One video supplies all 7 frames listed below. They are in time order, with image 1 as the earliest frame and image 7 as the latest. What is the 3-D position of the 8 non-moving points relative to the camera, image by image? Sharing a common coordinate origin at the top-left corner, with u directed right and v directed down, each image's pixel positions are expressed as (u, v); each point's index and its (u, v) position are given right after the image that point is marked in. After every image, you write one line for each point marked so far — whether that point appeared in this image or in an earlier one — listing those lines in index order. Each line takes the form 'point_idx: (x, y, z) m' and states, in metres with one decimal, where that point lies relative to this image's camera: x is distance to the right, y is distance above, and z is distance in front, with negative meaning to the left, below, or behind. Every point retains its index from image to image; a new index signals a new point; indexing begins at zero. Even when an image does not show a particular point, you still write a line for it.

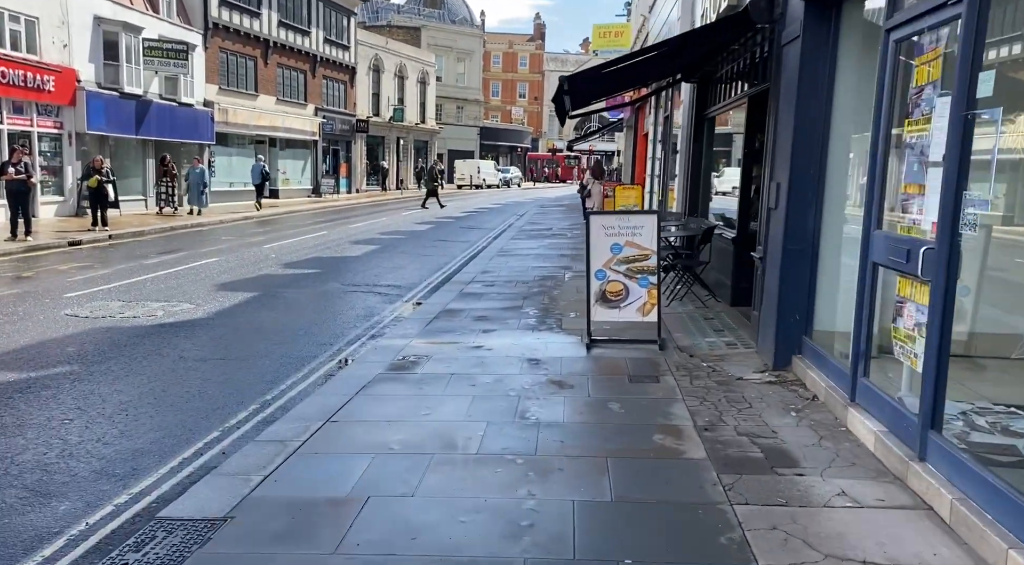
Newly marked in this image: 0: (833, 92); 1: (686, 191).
0: (+2.5, +1.4, +6.6) m
1: (+2.8, +1.5, +14.0) m
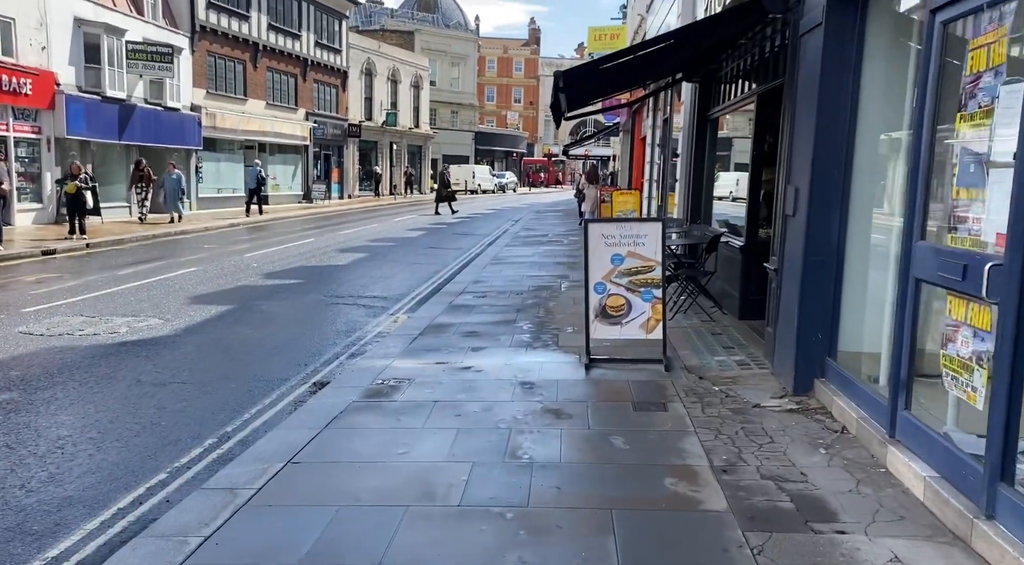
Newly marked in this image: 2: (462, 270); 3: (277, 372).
0: (+2.4, +1.3, +5.9) m
1: (+2.7, +1.3, +13.3) m
2: (-0.9, +0.2, +15.4) m
3: (-2.1, -0.8, +7.7) m
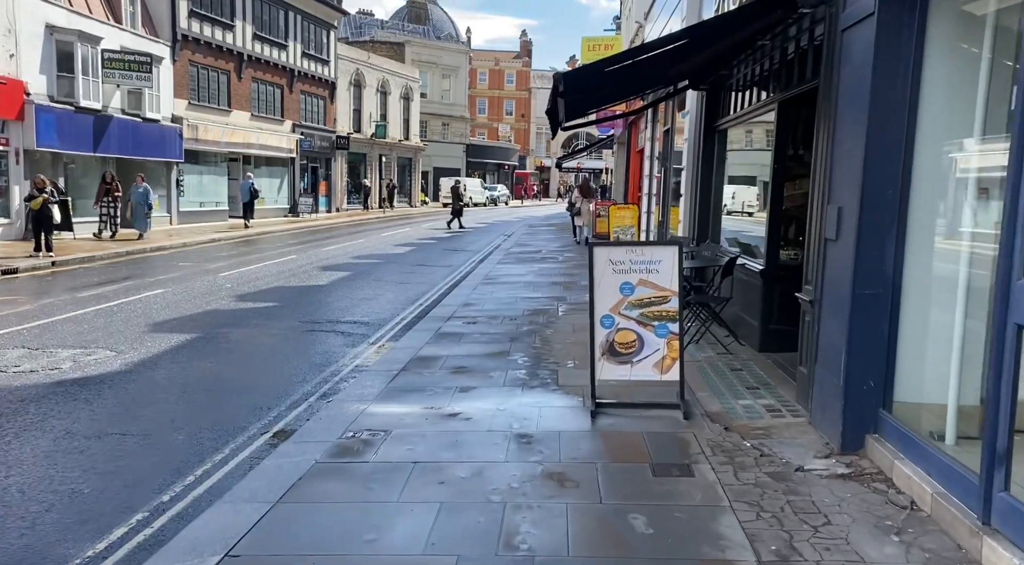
0: (+2.4, +1.1, +5.0) m
1: (+2.6, +1.0, +12.4) m
2: (-1.0, -0.1, +14.4) m
3: (-2.2, -1.1, +6.6) m
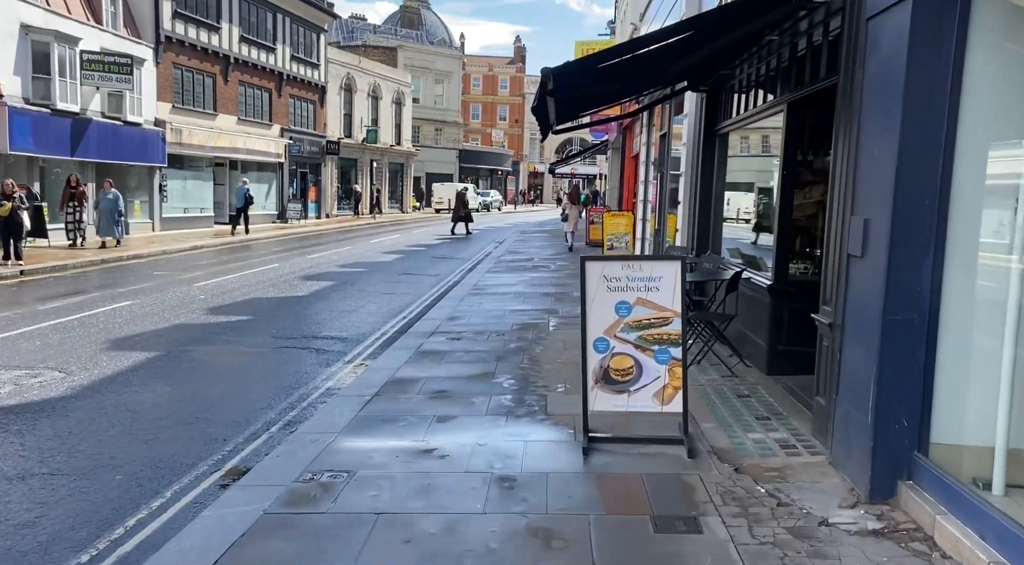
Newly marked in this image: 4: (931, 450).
0: (+2.3, +1.0, +4.3) m
1: (+2.4, +0.8, +11.7) m
2: (-1.2, -0.3, +13.8) m
3: (-2.3, -1.2, +5.9) m
4: (+2.2, -0.9, +4.4) m
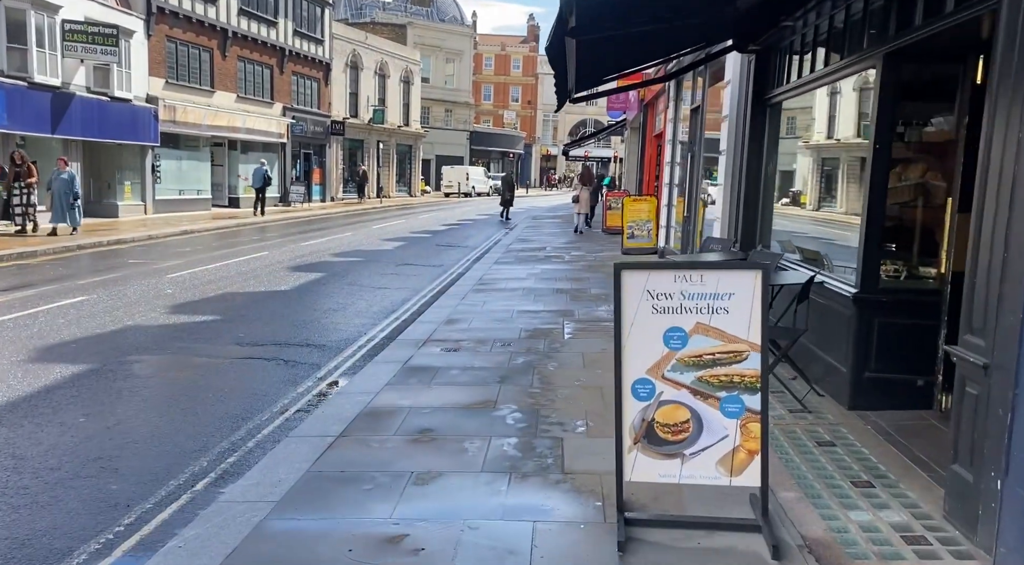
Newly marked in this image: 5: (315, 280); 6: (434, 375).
0: (+2.3, +0.9, +2.6) m
1: (+2.6, +0.8, +10.0) m
2: (-1.1, -0.2, +12.1) m
3: (-2.3, -1.2, +4.3) m
4: (+2.2, -1.0, +2.7) m
5: (-3.2, 0.0, +13.8) m
6: (-0.7, -0.8, +7.2) m
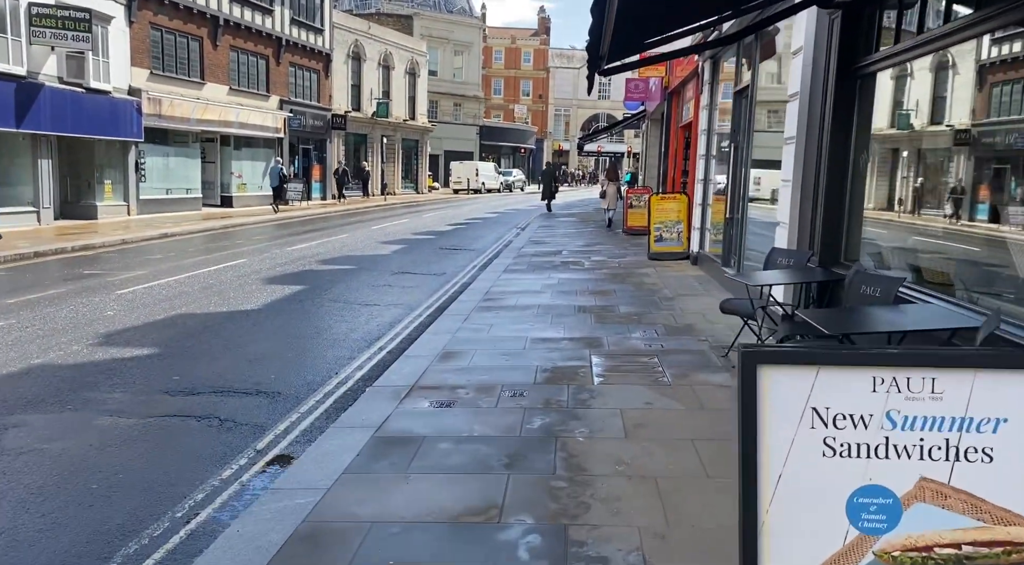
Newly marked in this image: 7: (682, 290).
0: (+2.3, +0.6, +0.4) m
1: (+2.7, +0.6, +7.8) m
2: (-0.9, -0.4, +10.0) m
3: (-2.2, -1.5, +2.2) m
4: (+2.2, -1.2, +0.6) m
5: (-3.0, -0.2, +11.8) m
6: (-0.6, -1.0, +5.1) m
7: (+2.3, -0.1, +11.7) m
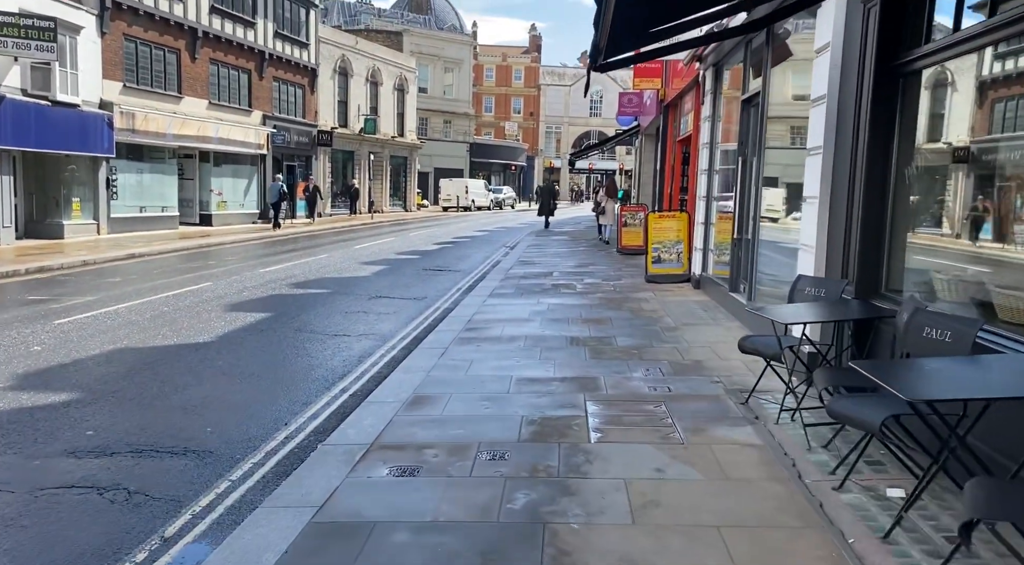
0: (+2.2, +0.5, -0.7) m
1: (+2.5, +0.4, +6.7) m
2: (-1.1, -0.7, +8.8) m
3: (-2.3, -1.6, +1.0) m
4: (+2.1, -1.3, -0.6) m
5: (-3.2, -0.5, +10.6) m
6: (-0.7, -1.2, +3.9) m
7: (+2.2, -0.4, +10.6) m
